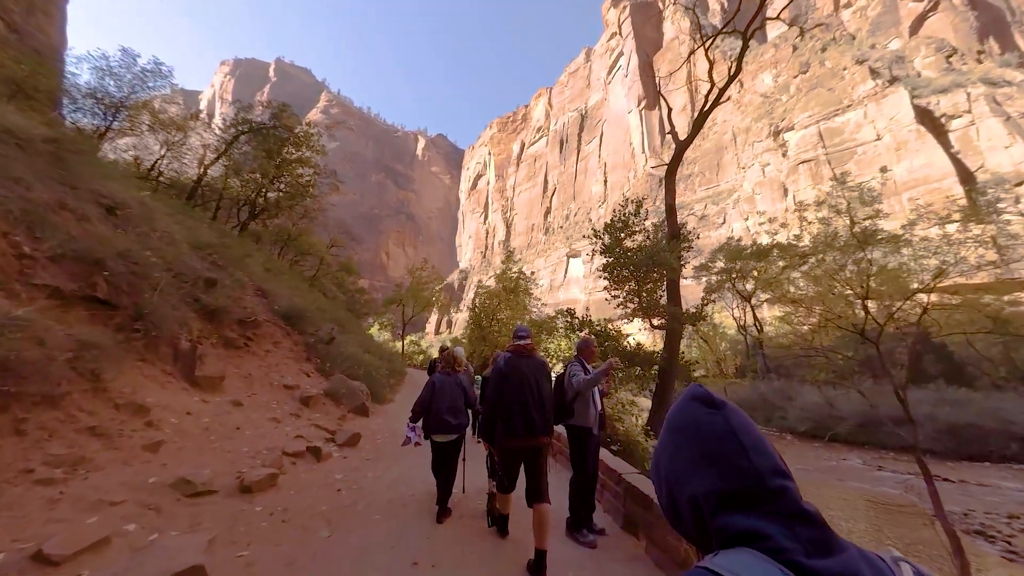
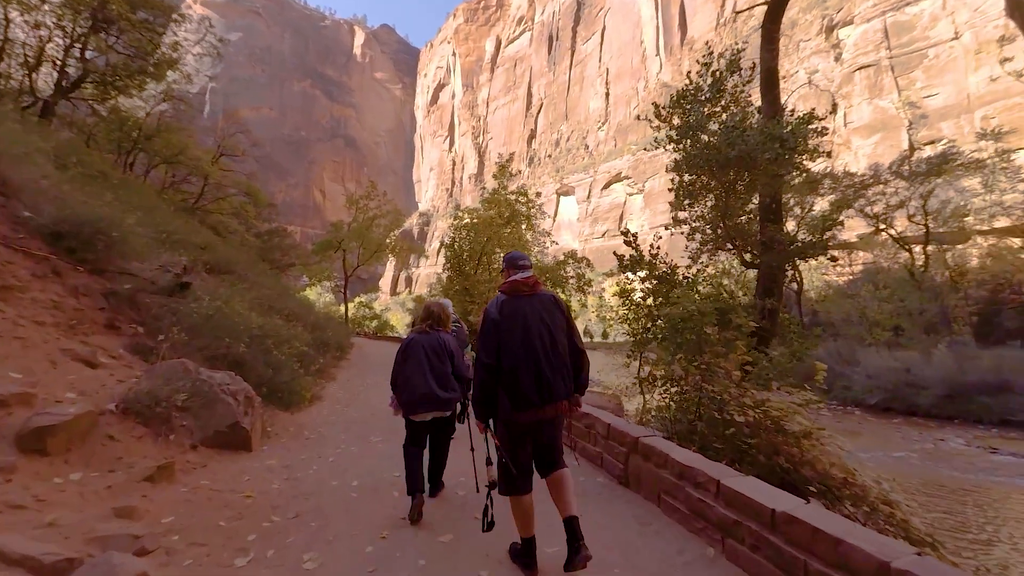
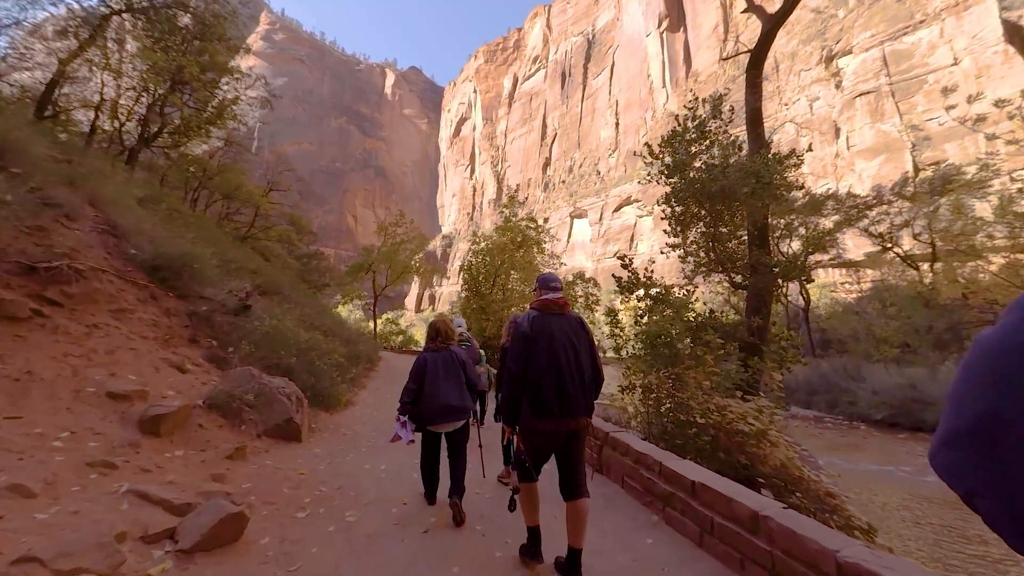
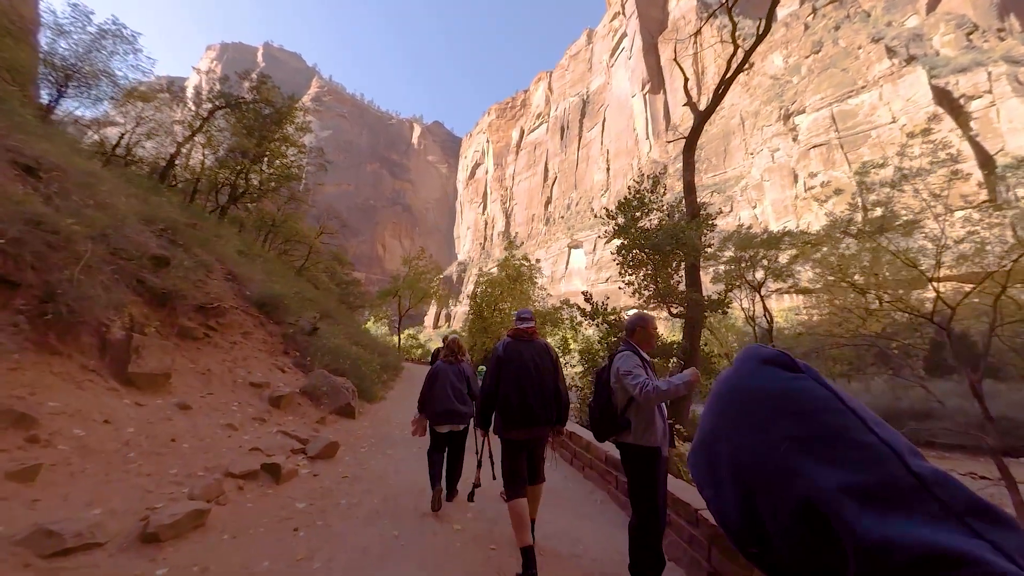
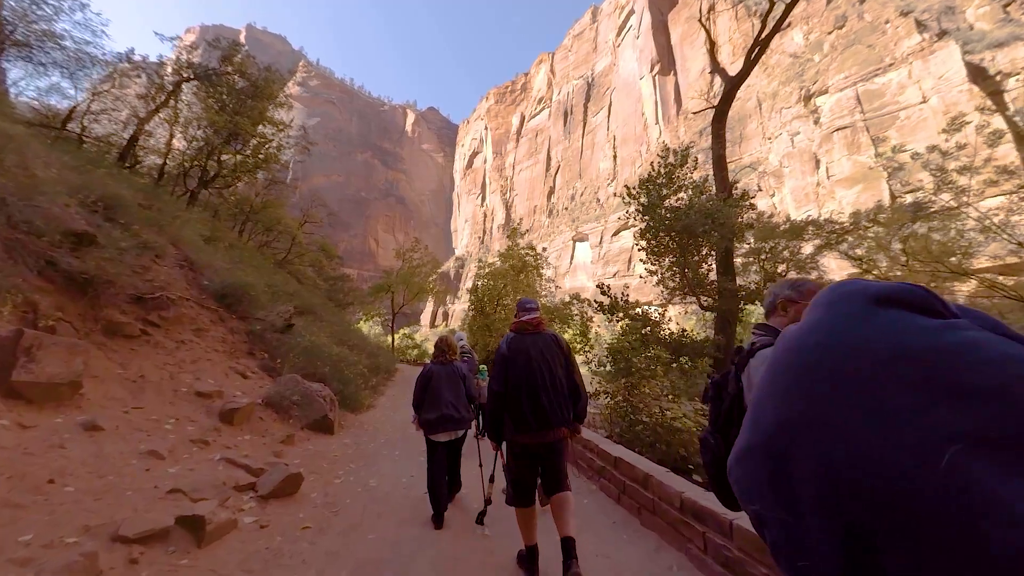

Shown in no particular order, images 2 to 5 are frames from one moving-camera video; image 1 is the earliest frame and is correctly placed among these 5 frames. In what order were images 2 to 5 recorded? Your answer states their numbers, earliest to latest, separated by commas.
4, 5, 3, 2
